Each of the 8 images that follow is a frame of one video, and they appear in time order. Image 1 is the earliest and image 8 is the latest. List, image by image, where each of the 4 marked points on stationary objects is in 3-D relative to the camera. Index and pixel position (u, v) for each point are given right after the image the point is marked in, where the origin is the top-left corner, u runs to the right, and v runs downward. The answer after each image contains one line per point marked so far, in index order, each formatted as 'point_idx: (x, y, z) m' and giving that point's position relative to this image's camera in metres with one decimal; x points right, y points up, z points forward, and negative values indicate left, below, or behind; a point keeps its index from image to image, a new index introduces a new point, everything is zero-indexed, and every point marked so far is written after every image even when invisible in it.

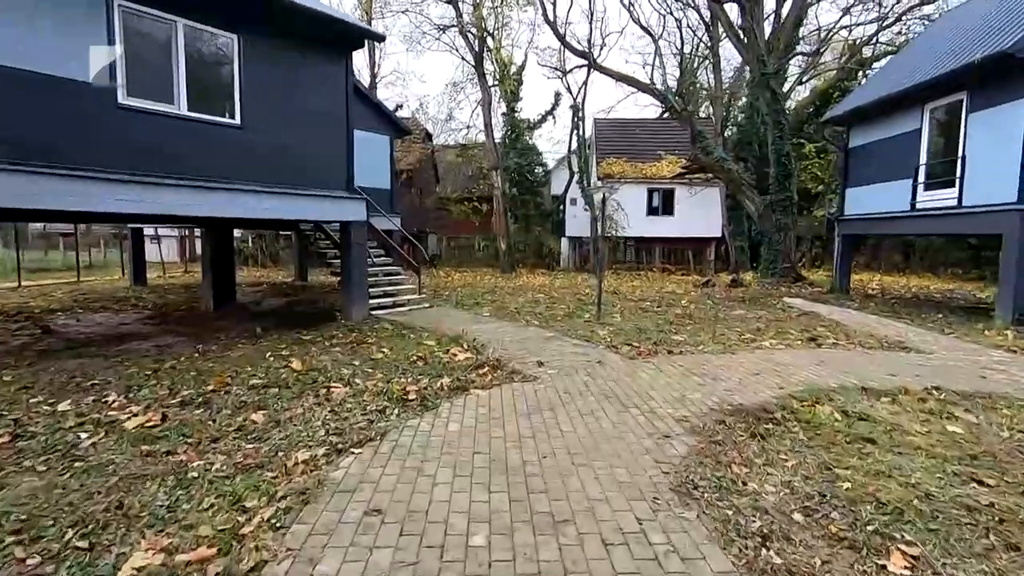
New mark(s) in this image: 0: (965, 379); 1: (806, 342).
0: (+5.1, -1.0, +6.1) m
1: (+4.5, -0.8, +8.2) m
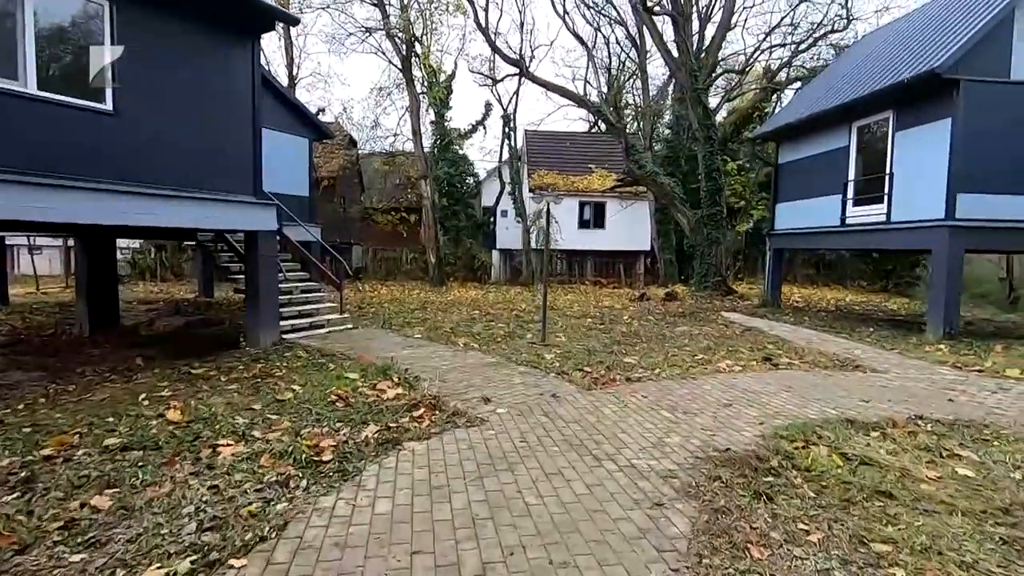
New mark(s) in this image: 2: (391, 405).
0: (+4.5, -1.2, +5.8) m
1: (+3.6, -1.1, +7.8) m
2: (-1.1, -1.1, +5.1) m
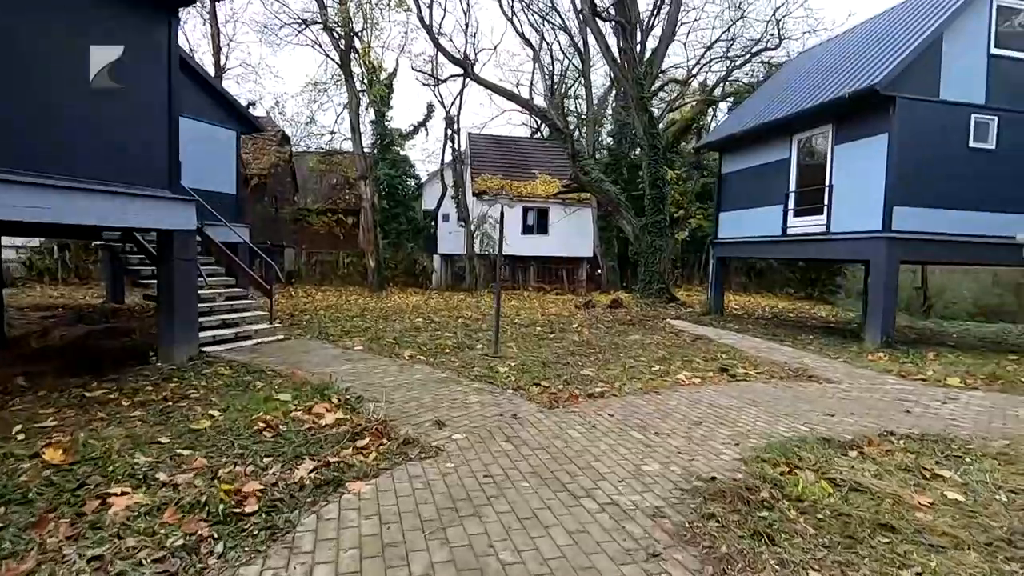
0: (+4.1, -1.4, +5.7) m
1: (+3.0, -1.2, +7.6) m
2: (-1.5, -1.2, +4.4) m
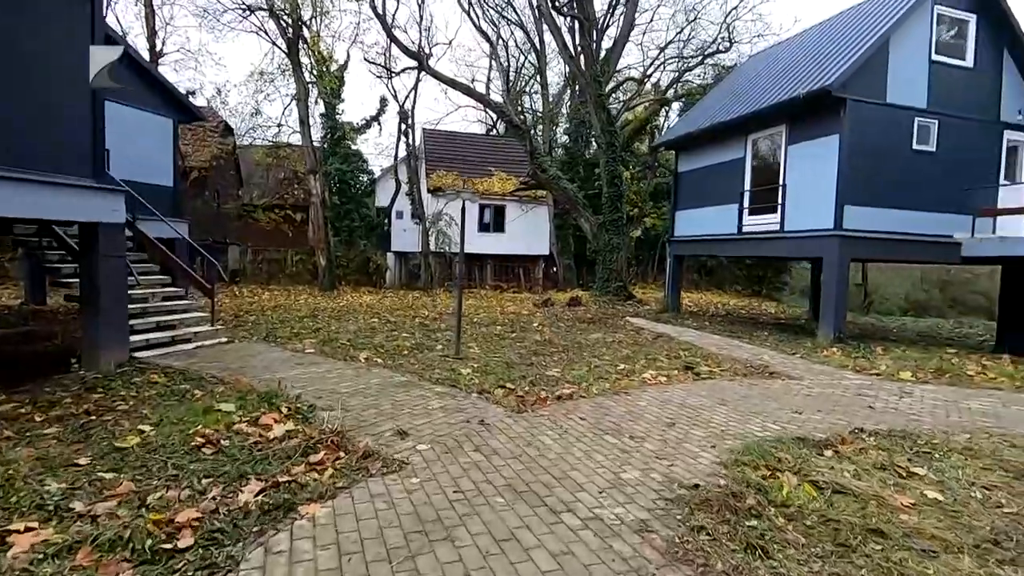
0: (+3.7, -1.3, +5.7) m
1: (+2.4, -1.2, +7.6) m
2: (-1.7, -1.2, +3.9) m
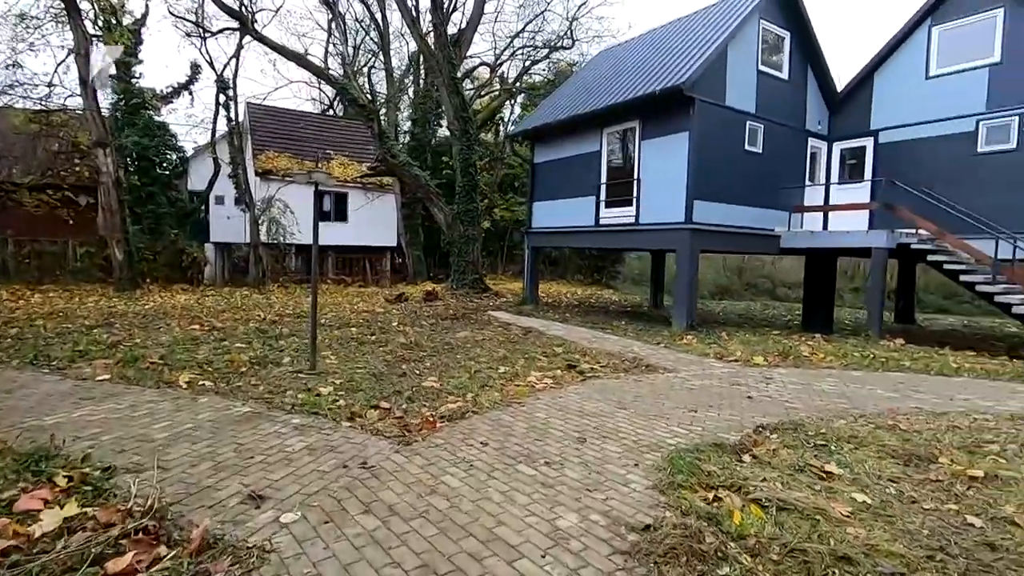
0: (+2.5, -1.3, +5.8) m
1: (+0.8, -1.1, +7.2) m
2: (-2.2, -1.3, +2.5) m
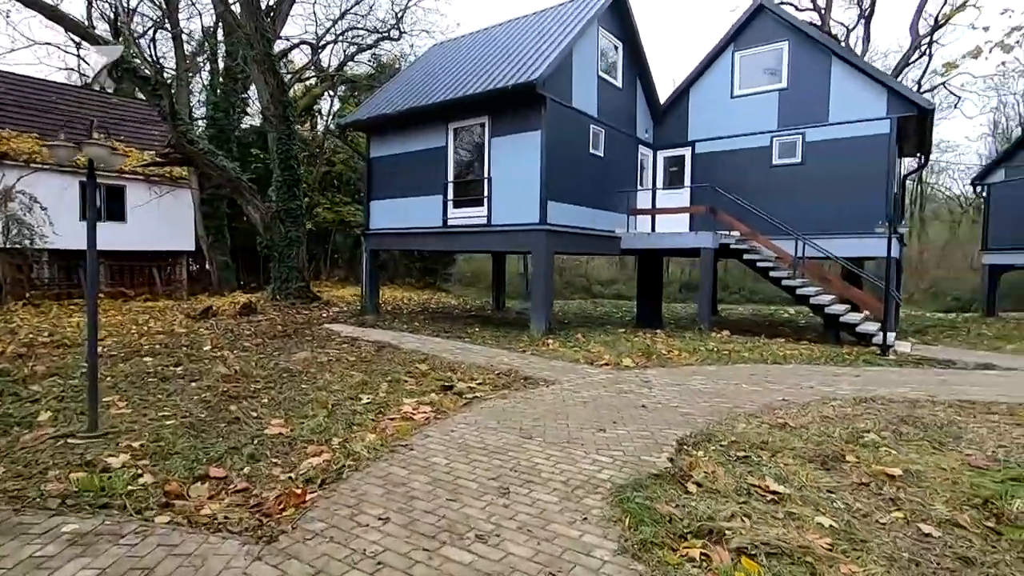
0: (+1.4, -1.3, +5.5) m
1: (-0.7, -1.2, +6.2) m
2: (-2.0, -1.4, +0.8) m
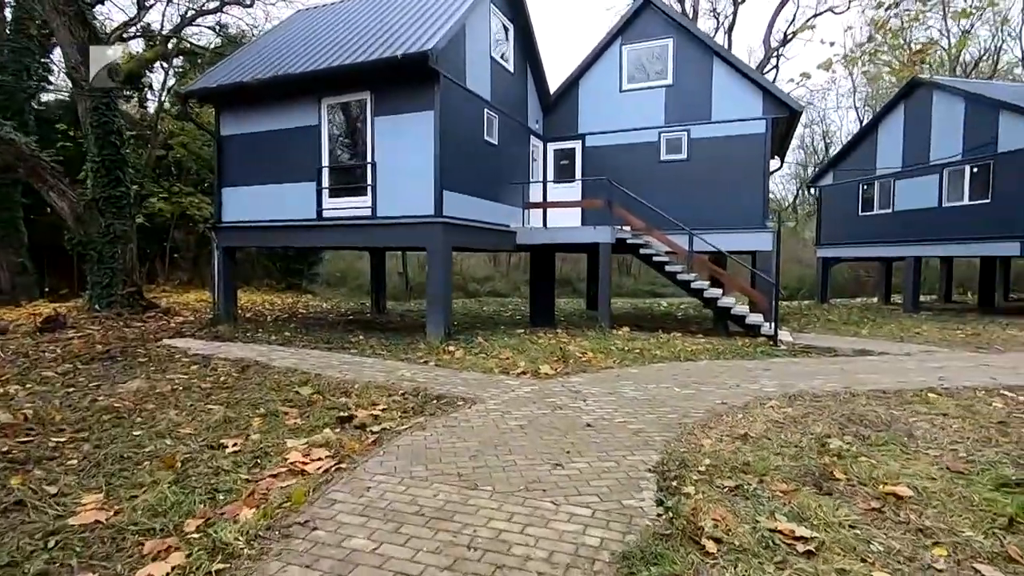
0: (+0.7, -1.3, +4.6) m
1: (-1.5, -1.3, +4.8) m
2: (-1.4, -1.5, -0.7) m
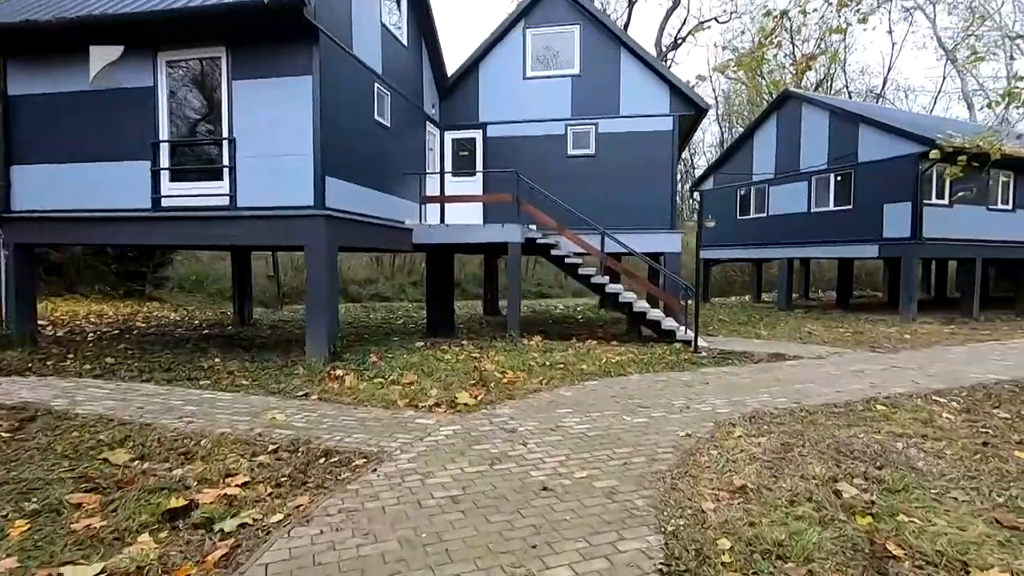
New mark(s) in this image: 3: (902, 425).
0: (+0.3, -1.4, +3.3) m
1: (-1.9, -1.4, +3.0) m
2: (-0.6, -1.6, -2.3) m
3: (+3.8, -1.3, +5.3) m
